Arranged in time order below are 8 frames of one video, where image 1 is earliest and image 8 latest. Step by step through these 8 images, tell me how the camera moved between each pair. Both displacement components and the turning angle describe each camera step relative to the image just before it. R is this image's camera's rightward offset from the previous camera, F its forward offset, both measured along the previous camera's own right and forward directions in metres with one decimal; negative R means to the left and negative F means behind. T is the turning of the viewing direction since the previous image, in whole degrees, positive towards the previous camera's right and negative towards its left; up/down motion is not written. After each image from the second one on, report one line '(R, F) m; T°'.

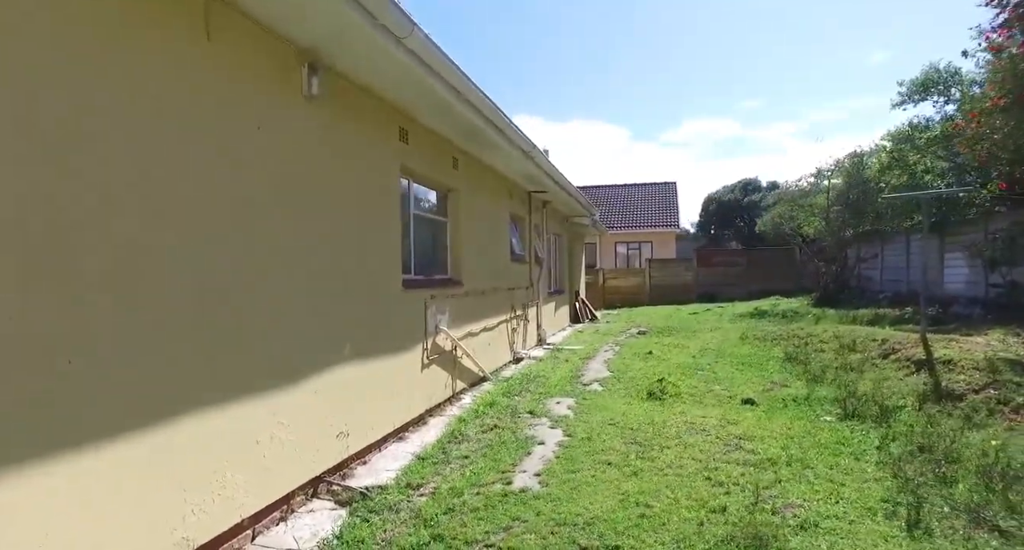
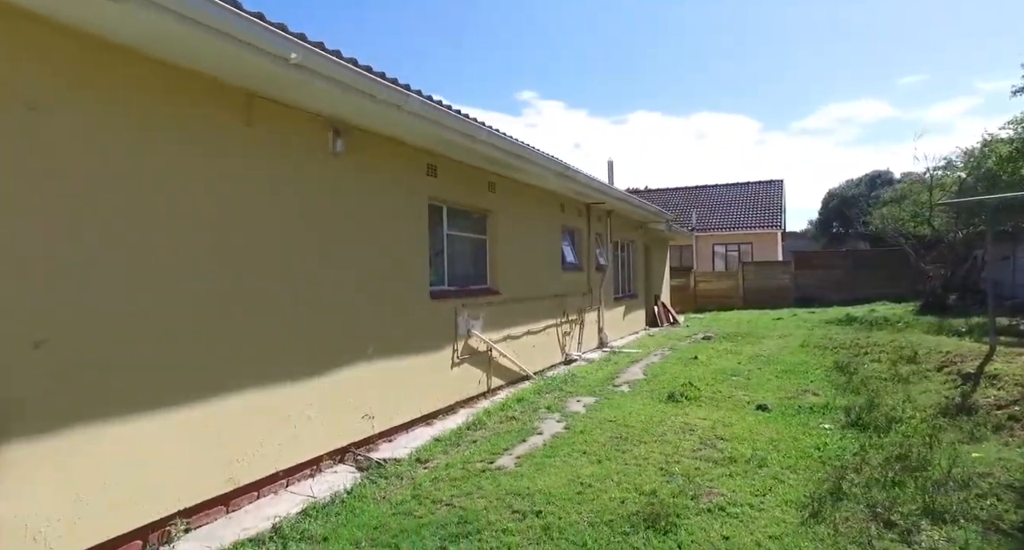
(+1.0, -0.7) m; -11°
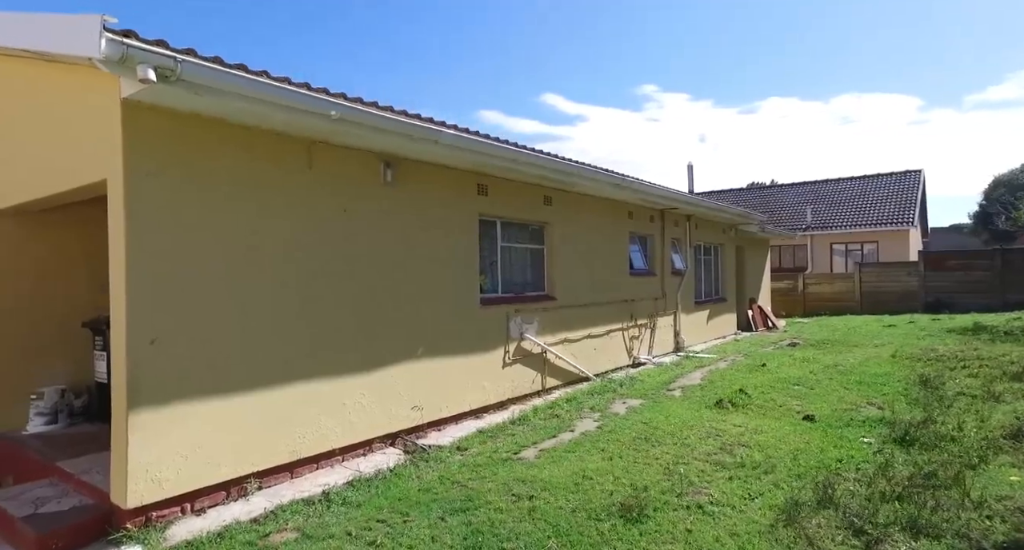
(+0.8, -0.4) m; -12°
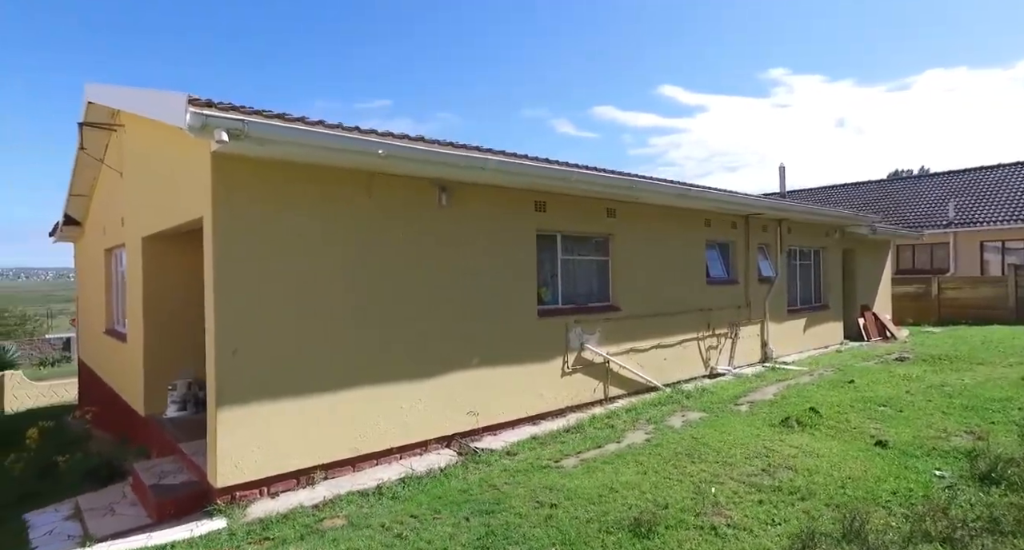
(+0.7, -0.2) m; -11°
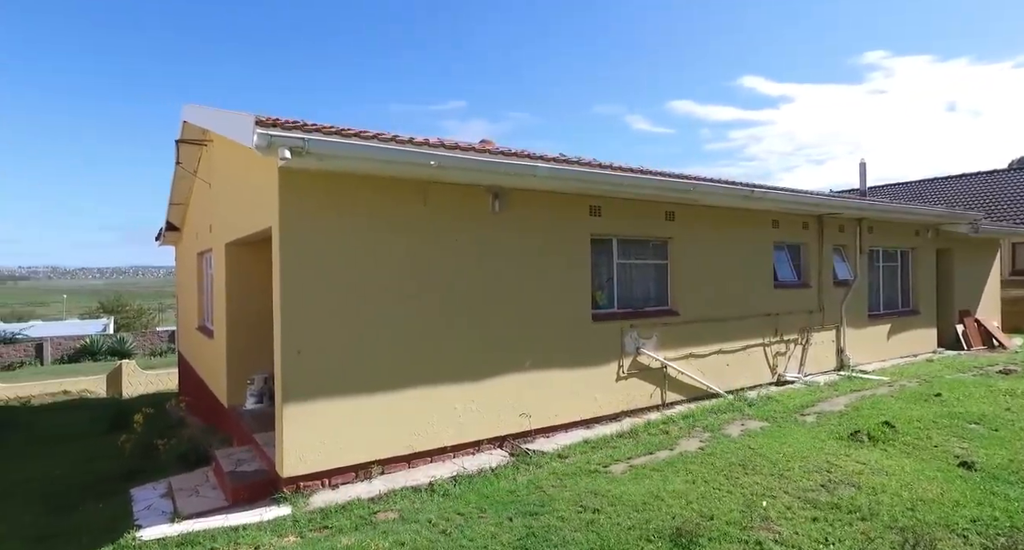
(+0.2, -0.1) m; -7°
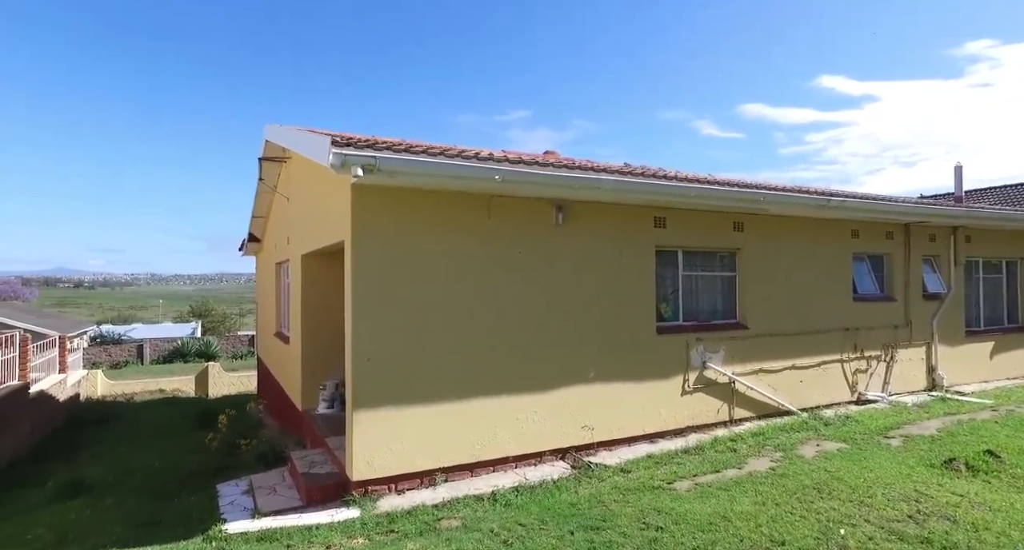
(0.0, 0.0) m; -6°
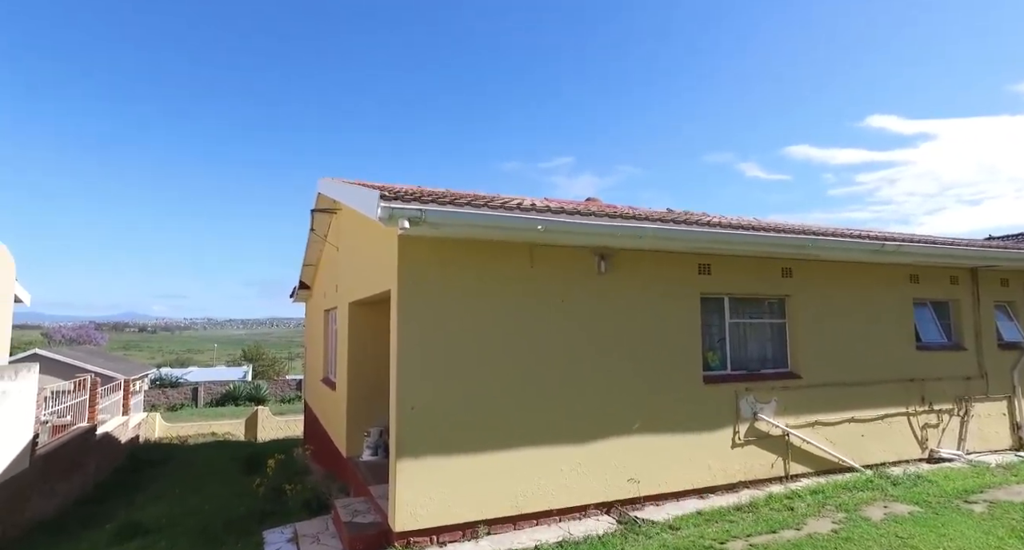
(0.0, 0.0) m; -4°
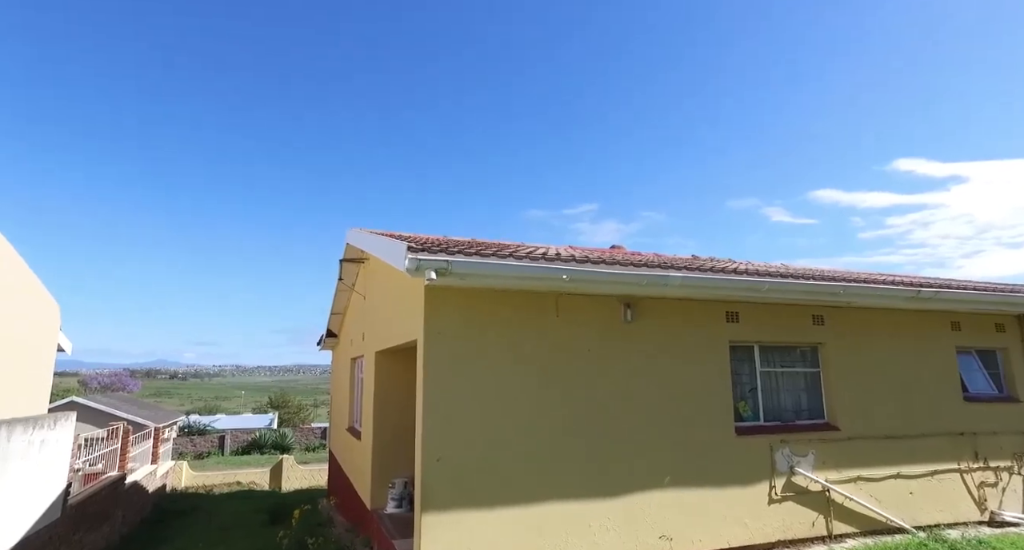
(0.0, 0.0) m; -2°
